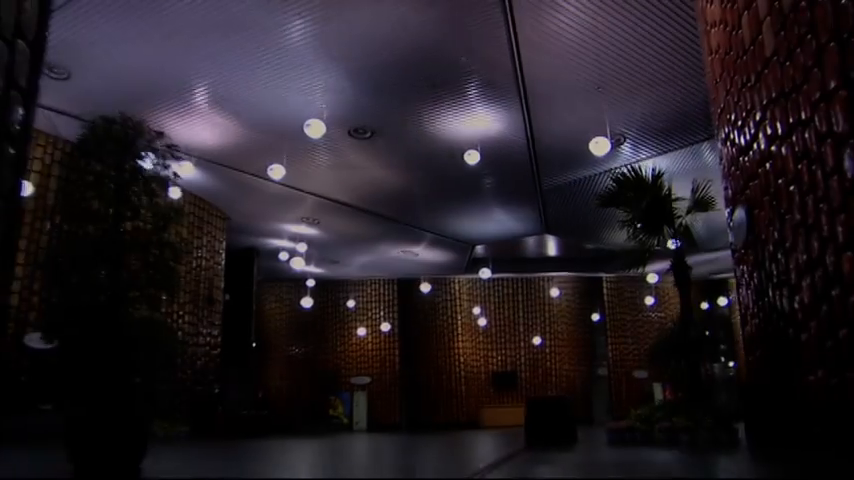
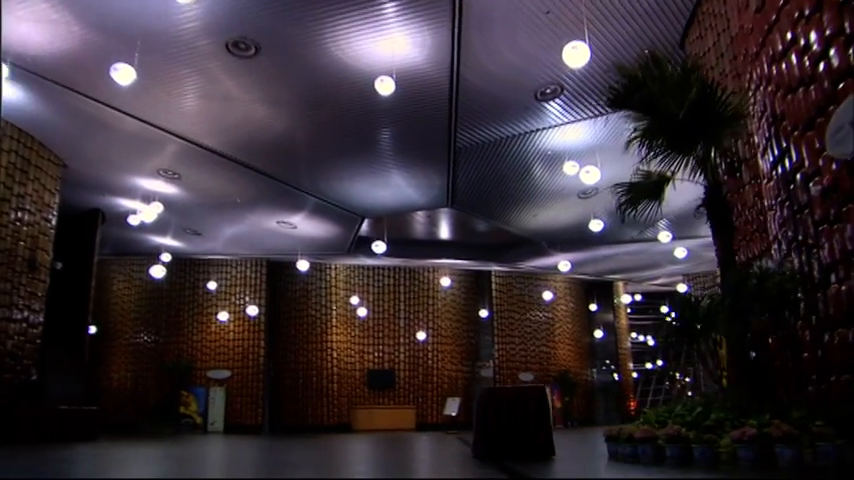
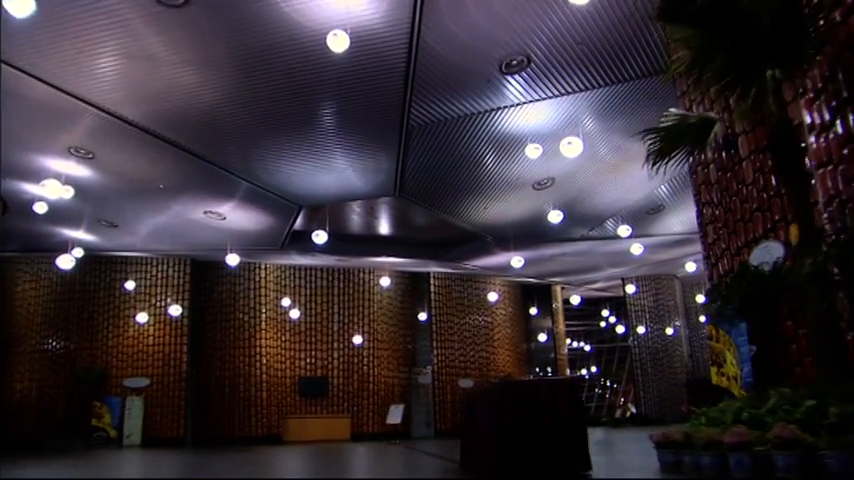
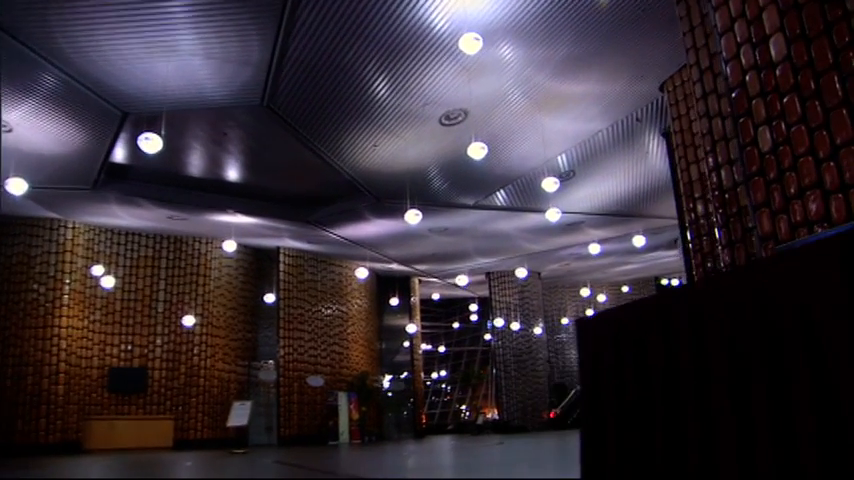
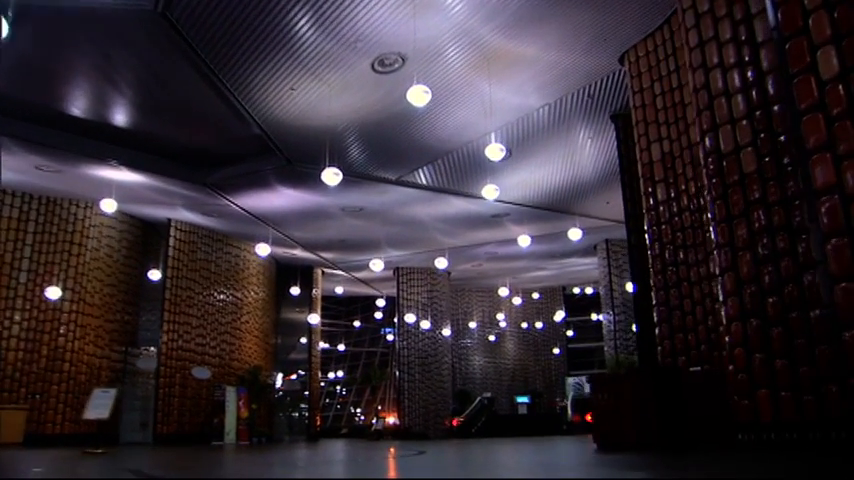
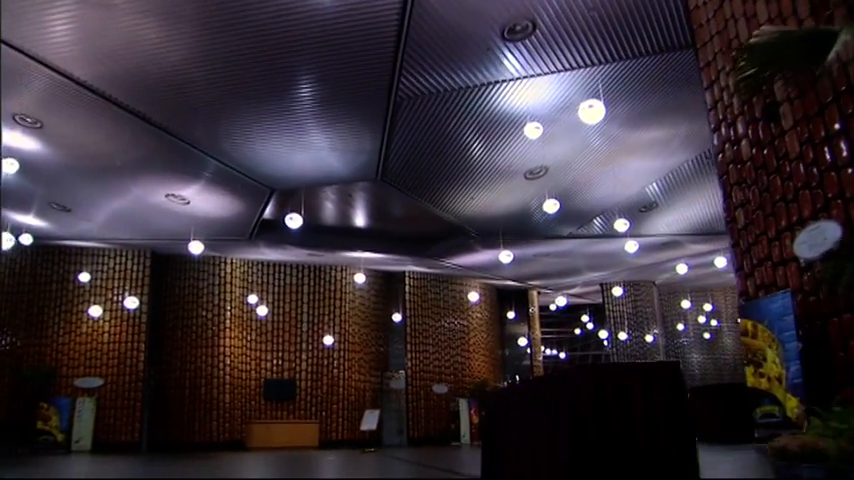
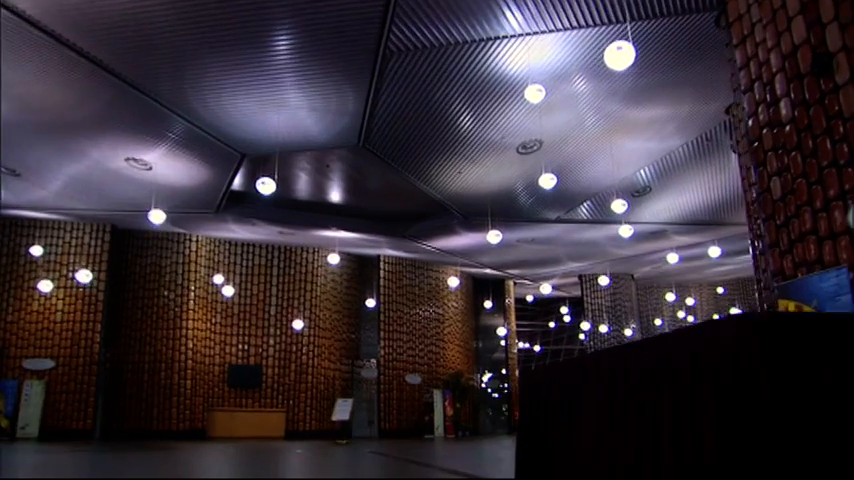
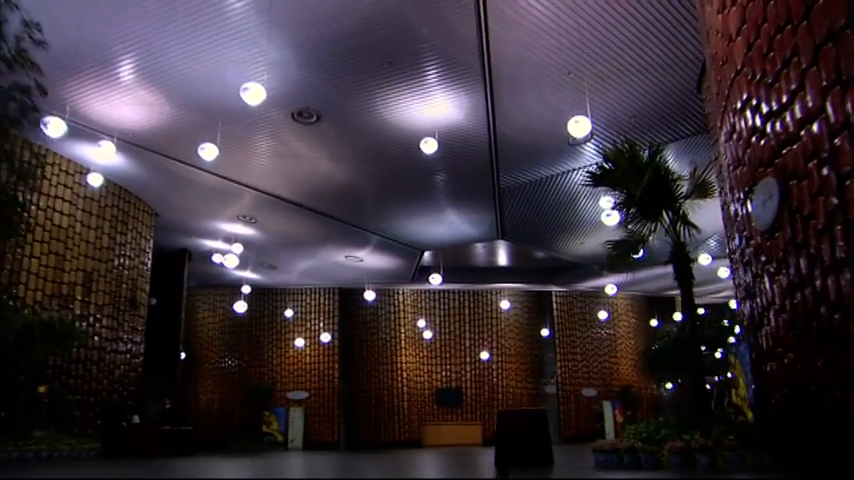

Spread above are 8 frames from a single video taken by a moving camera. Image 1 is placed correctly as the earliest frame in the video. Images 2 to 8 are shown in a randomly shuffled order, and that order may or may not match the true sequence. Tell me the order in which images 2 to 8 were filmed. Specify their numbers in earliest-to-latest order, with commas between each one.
8, 2, 3, 6, 7, 4, 5
